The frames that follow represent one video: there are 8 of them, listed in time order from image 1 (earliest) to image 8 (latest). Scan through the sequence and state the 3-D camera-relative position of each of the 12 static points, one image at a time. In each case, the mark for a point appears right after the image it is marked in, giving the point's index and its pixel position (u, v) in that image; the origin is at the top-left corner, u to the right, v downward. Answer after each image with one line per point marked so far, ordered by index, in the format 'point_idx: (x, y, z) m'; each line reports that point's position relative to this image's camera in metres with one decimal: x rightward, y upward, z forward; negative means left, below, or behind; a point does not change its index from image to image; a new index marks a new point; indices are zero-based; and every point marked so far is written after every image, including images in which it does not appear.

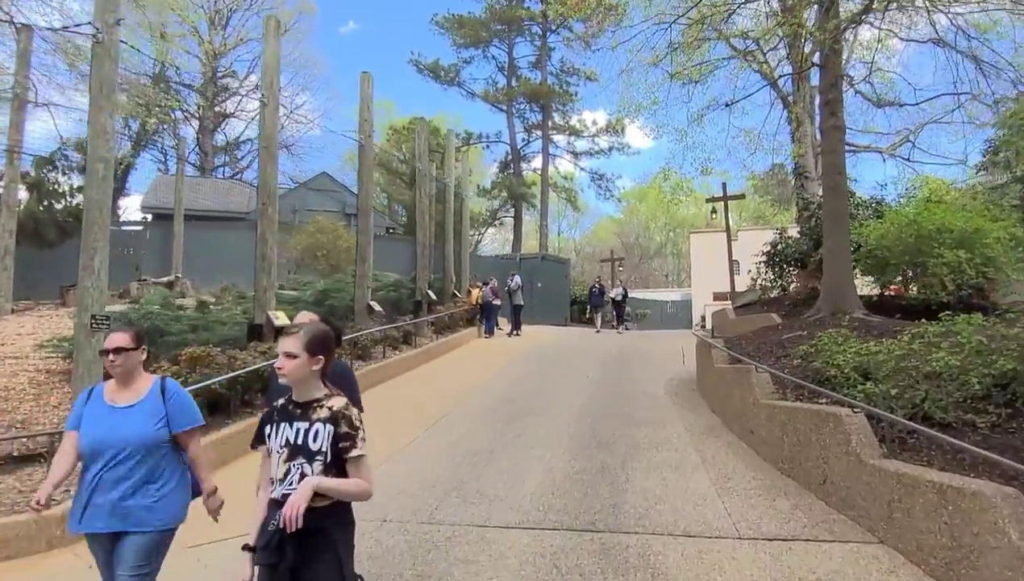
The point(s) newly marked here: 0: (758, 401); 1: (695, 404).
0: (+2.3, -1.0, +7.0) m
1: (+2.2, -1.4, +9.2) m
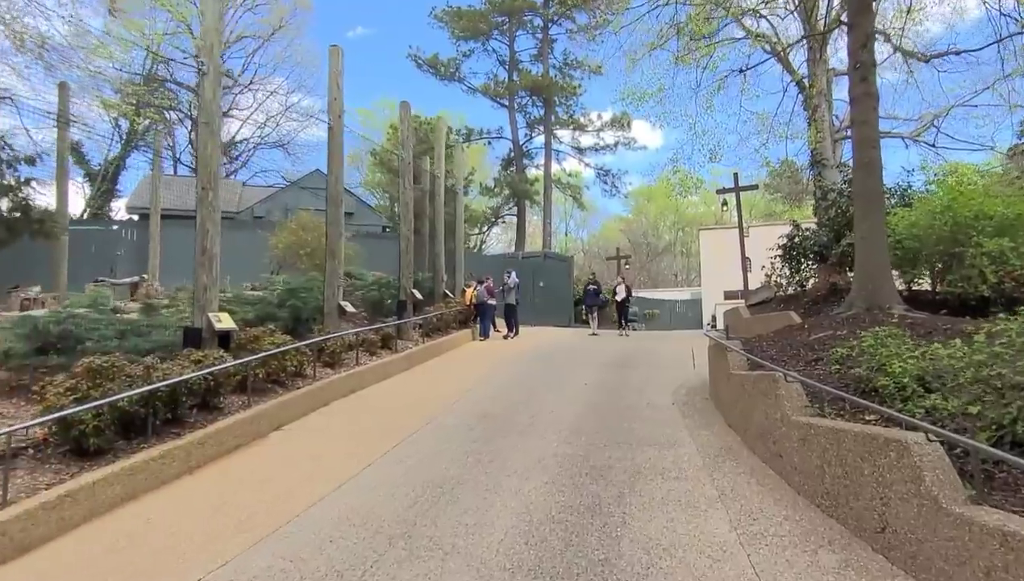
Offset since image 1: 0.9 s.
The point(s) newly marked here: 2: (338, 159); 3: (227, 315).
0: (+2.0, -0.9, +5.6) m
1: (+2.0, -1.3, +7.8) m
2: (-2.6, +1.9, +11.2) m
3: (-3.1, -0.3, +8.4) m
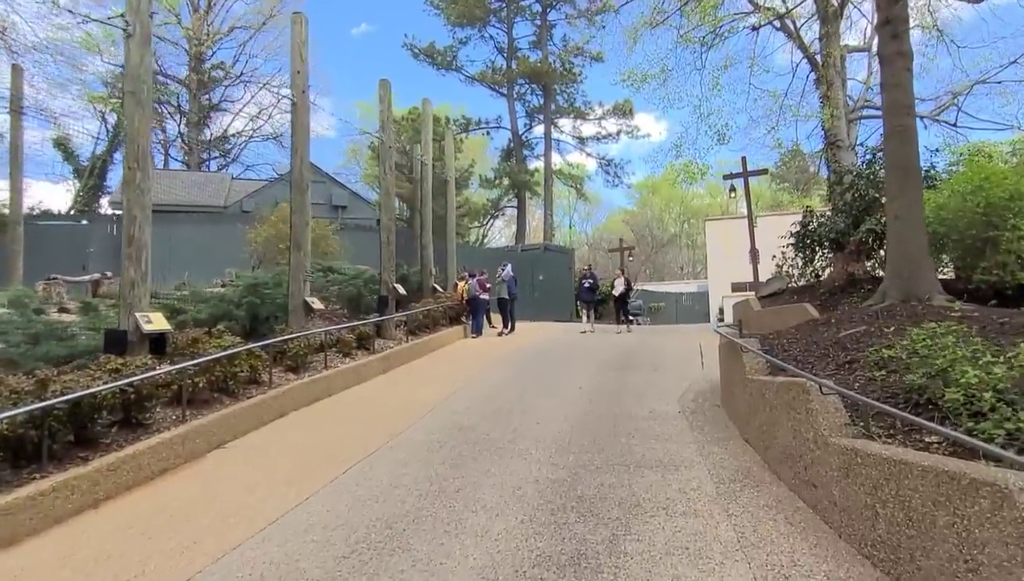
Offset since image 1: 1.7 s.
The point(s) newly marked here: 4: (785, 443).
0: (+1.8, -0.9, +4.4) m
1: (+1.8, -1.2, +6.7) m
2: (-2.8, +2.0, +10.1) m
3: (-3.3, -0.2, +7.2) m
4: (+1.8, -1.0, +5.1) m
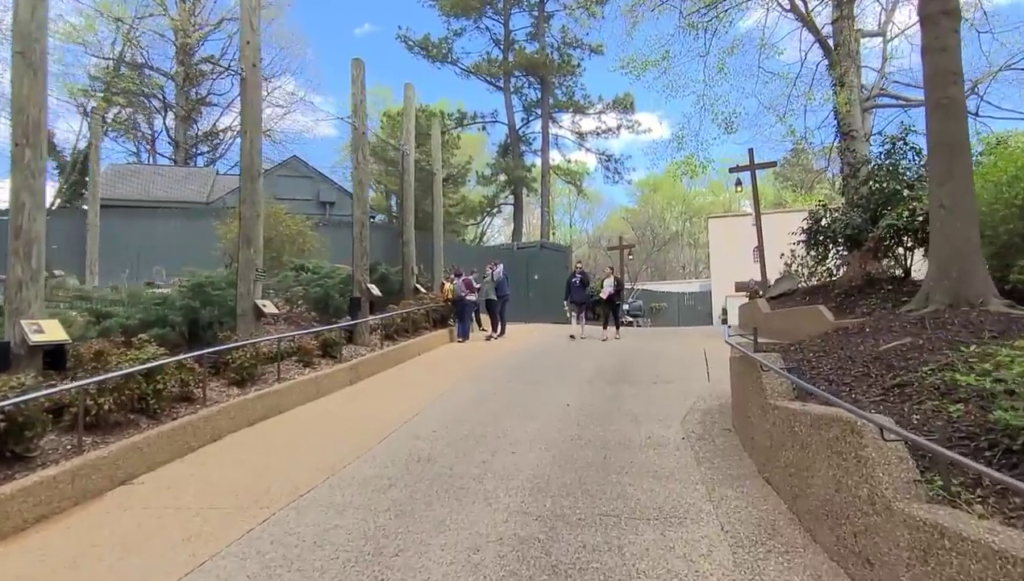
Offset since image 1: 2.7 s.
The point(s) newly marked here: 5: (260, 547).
0: (+1.6, -0.9, +3.2) m
1: (+1.6, -1.2, +5.4) m
2: (-3.0, +2.0, +8.9) m
3: (-3.6, -0.3, +6.0) m
4: (+1.6, -1.1, +3.9) m
5: (-1.4, -1.5, +4.4) m
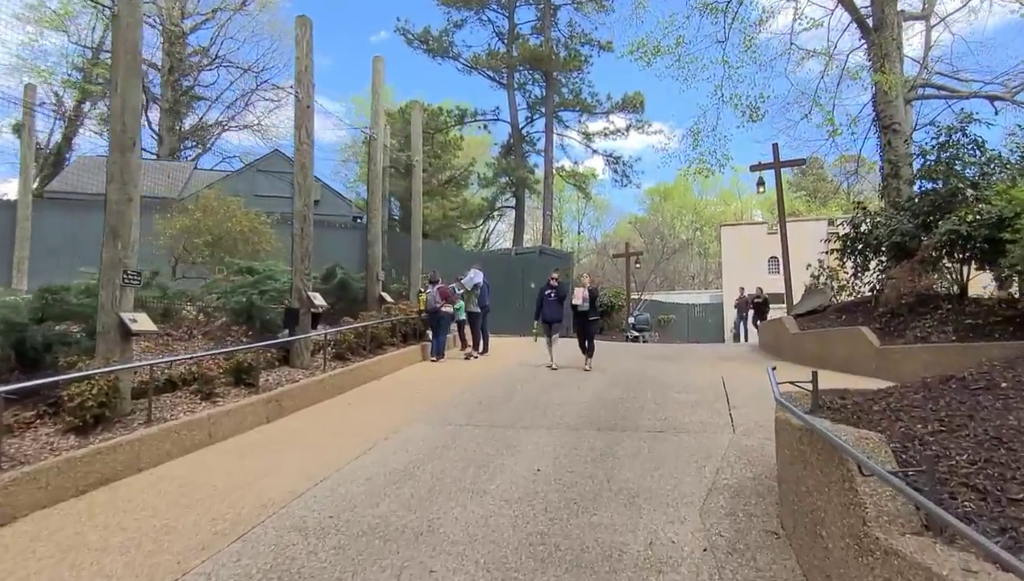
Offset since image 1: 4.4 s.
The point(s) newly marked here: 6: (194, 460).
0: (+1.1, -1.0, +0.9) m
1: (+1.2, -1.4, +3.1) m
2: (-3.3, +1.9, +6.6) m
3: (-4.0, -0.3, +3.8) m
4: (+1.2, -1.2, +1.6) m
5: (-1.9, -1.5, +2.1) m
6: (-2.6, -1.4, +6.2) m
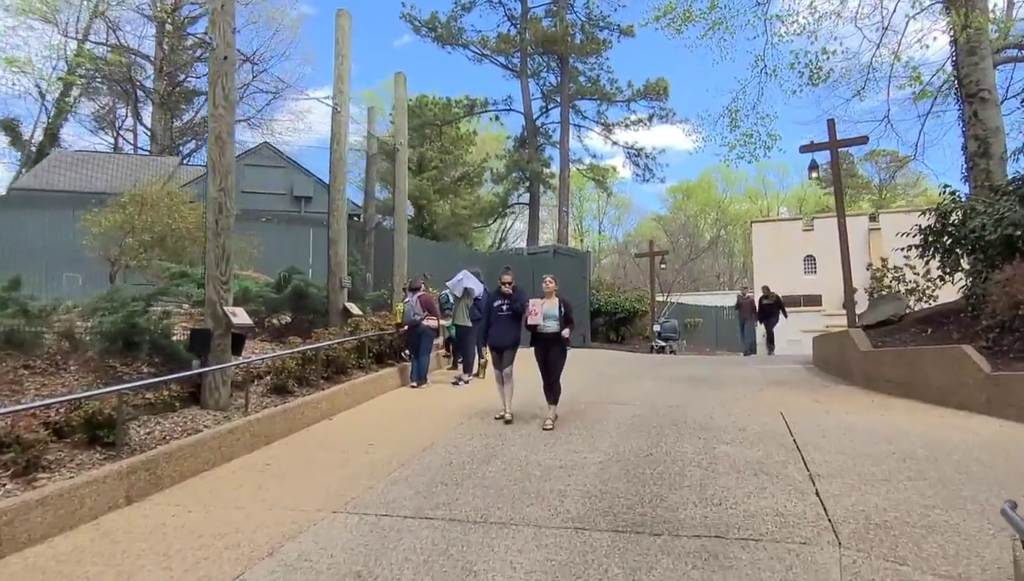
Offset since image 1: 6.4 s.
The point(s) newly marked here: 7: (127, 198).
0: (+0.8, -1.1, -1.7) m
1: (+0.9, -1.5, +0.5) m
2: (-3.5, +1.8, +4.1) m
3: (-4.2, -0.4, +1.3) m
4: (+0.8, -1.3, -1.0) m
5: (-2.2, -1.7, -0.5) m
6: (-2.8, -1.5, +3.6) m
7: (-6.3, +1.5, +12.6) m
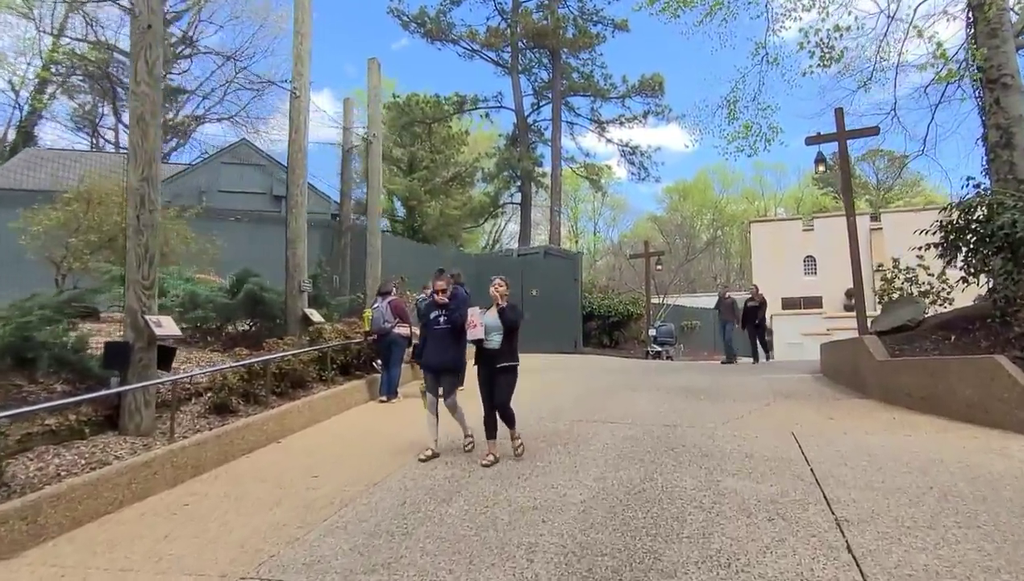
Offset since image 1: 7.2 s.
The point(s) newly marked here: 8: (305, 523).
0: (+0.6, -1.1, -2.8) m
1: (+0.7, -1.5, -0.5) m
2: (-3.8, +1.7, +3.1) m
3: (-4.5, -0.5, +0.3) m
4: (+0.6, -1.3, -2.0) m
5: (-2.4, -1.7, -1.5) m
6: (-3.0, -1.6, +2.6) m
7: (-6.6, +1.4, +11.5) m
8: (-1.3, -1.5, +4.8) m
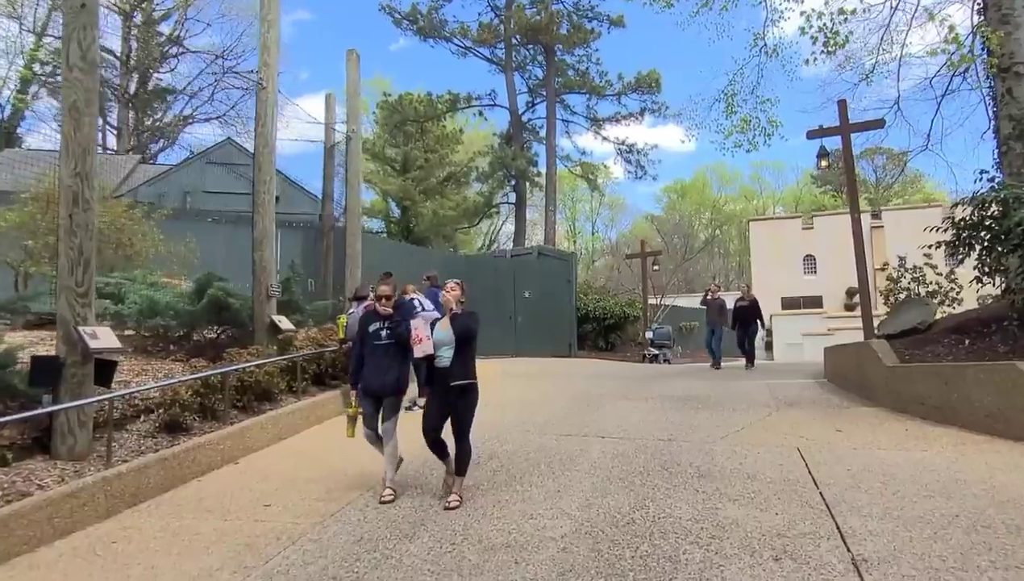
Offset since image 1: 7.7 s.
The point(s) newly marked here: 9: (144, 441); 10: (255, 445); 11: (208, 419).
0: (+0.4, -1.1, -3.4) m
1: (+0.5, -1.5, -1.1) m
2: (-4.0, +1.7, +2.5) m
3: (-4.6, -0.5, -0.4) m
4: (+0.5, -1.3, -2.7) m
5: (-2.6, -1.7, -2.1) m
6: (-3.2, -1.6, +2.0) m
7: (-6.8, +1.4, +10.9) m
8: (-1.5, -1.6, +4.1) m
9: (-3.0, -1.2, +6.1) m
10: (-2.4, -1.4, +7.1) m
11: (-2.8, -1.2, +7.1) m
